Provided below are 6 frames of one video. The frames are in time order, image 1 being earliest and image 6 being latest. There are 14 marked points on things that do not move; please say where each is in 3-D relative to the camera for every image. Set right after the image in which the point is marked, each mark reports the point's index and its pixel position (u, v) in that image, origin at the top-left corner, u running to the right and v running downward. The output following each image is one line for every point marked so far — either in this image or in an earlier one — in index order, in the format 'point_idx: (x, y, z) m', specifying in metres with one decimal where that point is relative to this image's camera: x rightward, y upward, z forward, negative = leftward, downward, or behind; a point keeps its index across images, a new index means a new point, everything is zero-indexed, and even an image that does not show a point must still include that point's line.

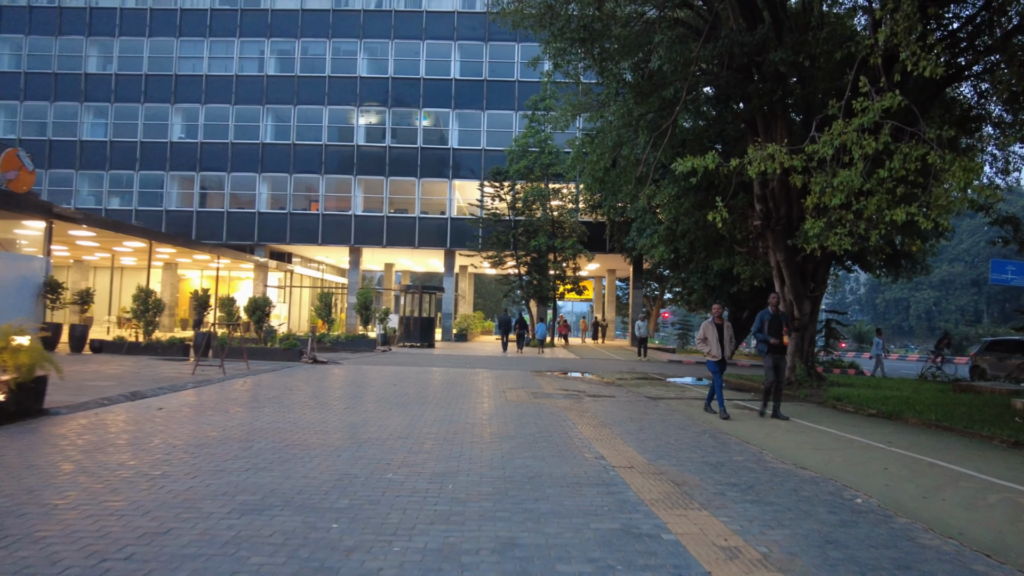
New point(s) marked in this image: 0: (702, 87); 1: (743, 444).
0: (+4.0, +4.4, +13.8) m
1: (+2.8, -1.9, +7.8) m
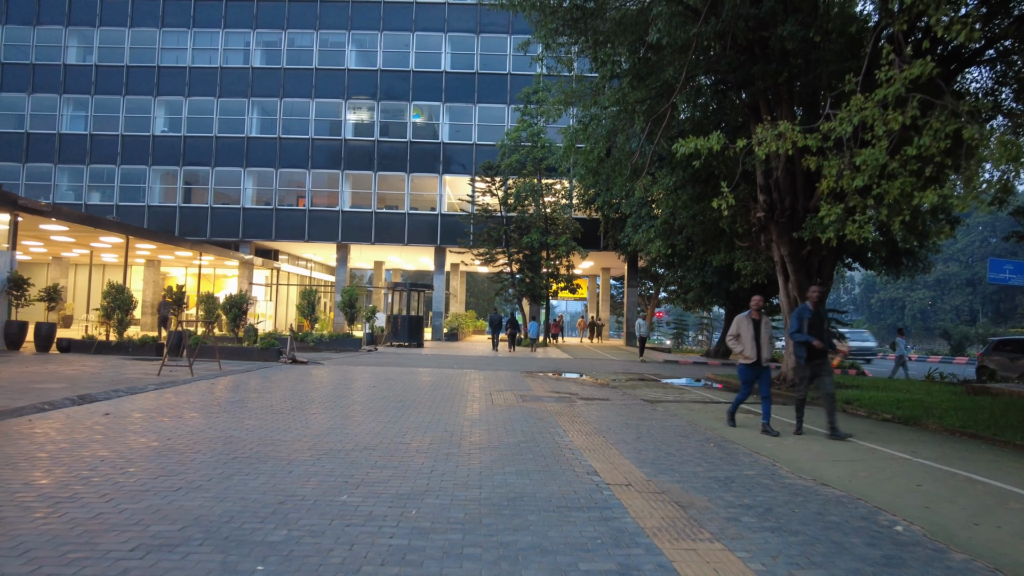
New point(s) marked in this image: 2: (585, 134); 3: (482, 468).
0: (+3.8, +4.5, +12.9) m
1: (+2.6, -1.8, +7.0) m
2: (+1.9, +3.9, +16.5) m
3: (-0.3, -1.7, +6.1) m
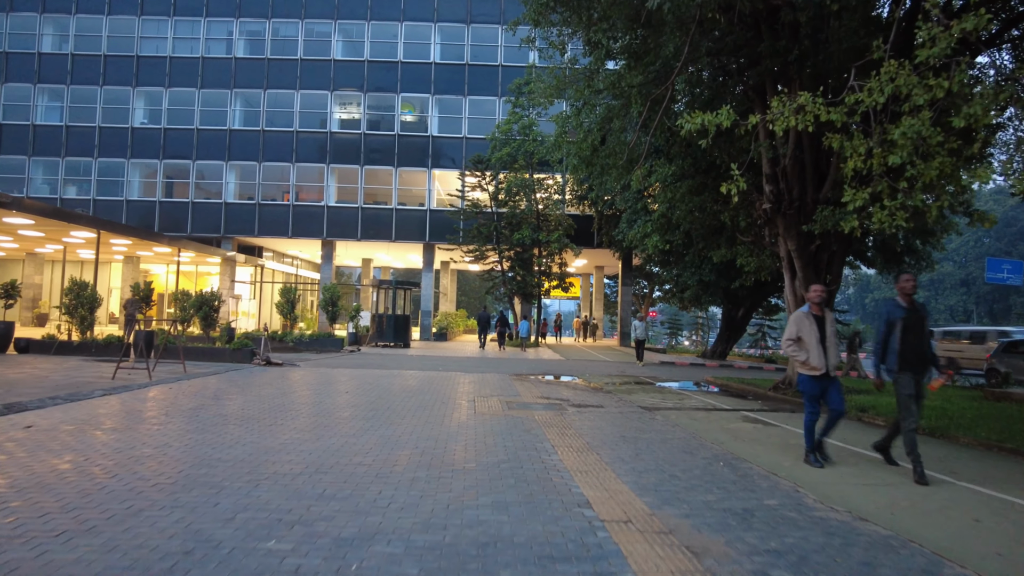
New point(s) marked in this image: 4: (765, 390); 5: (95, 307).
0: (+3.5, +4.5, +12.0) m
1: (+2.4, -1.8, +6.0) m
2: (+1.6, +3.9, +15.4) m
3: (-0.5, -1.6, +5.0) m
4: (+5.5, -2.2, +14.3) m
5: (-11.2, -0.5, +17.4) m
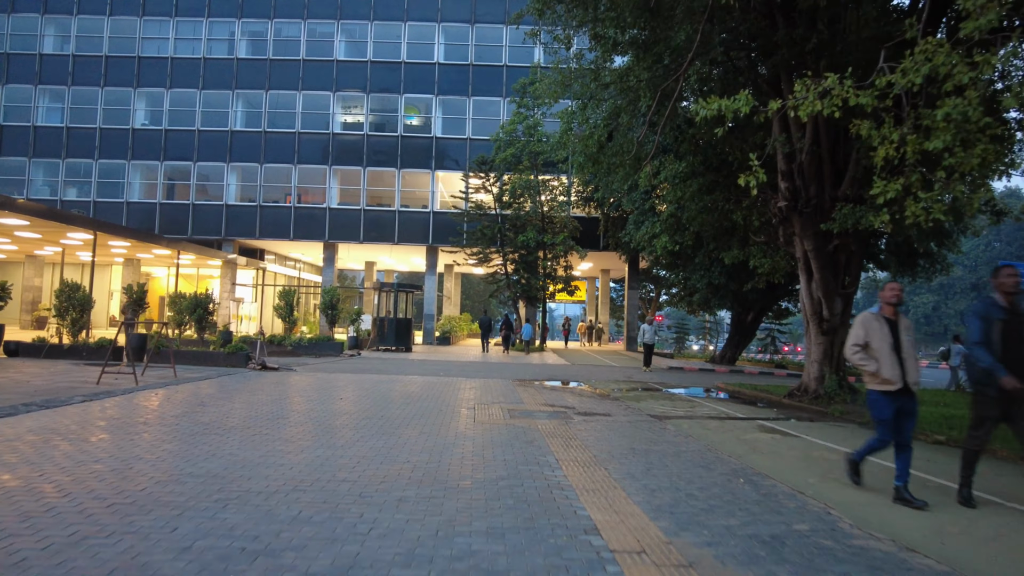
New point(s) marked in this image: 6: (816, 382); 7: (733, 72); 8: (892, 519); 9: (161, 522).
0: (+3.6, +4.5, +11.4) m
1: (+2.4, -1.8, +5.4) m
2: (+1.7, +3.9, +14.9) m
3: (-0.5, -1.6, +4.5) m
4: (+5.6, -2.3, +13.7) m
5: (-11.1, -0.6, +17.0) m
6: (+6.0, -1.8, +12.8) m
7: (+4.2, +4.1, +12.5) m
8: (+2.9, -1.7, +4.9) m
9: (-2.3, -1.5, +4.3) m
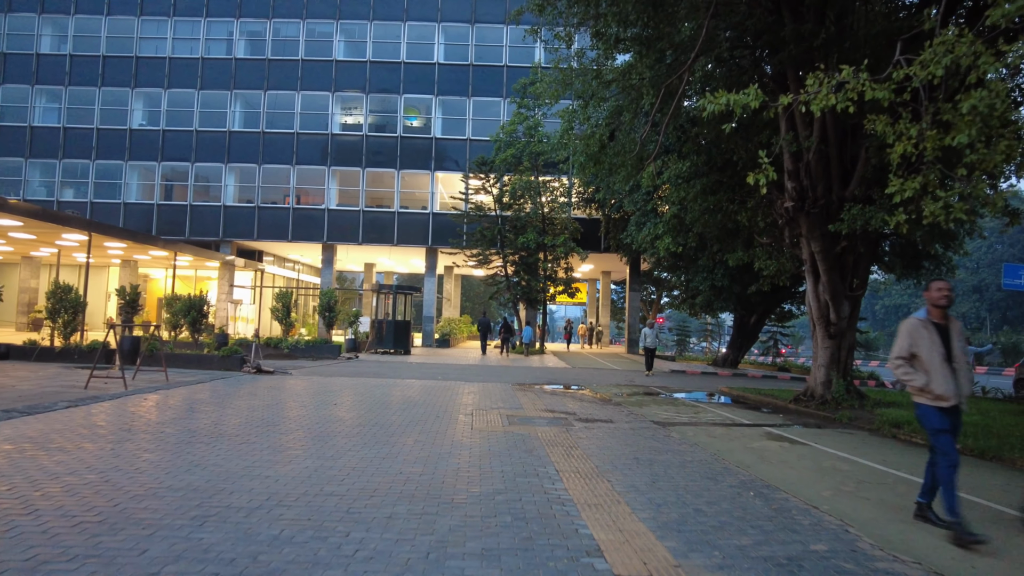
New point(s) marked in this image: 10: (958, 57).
0: (+3.6, +4.5, +11.1) m
1: (+2.4, -1.8, +5.1) m
2: (+1.7, +3.8, +14.6) m
3: (-0.5, -1.6, +4.2) m
4: (+5.6, -2.3, +13.4) m
5: (-11.1, -0.6, +16.7) m
6: (+6.0, -1.9, +12.5) m
7: (+4.2, +4.1, +12.2) m
8: (+2.8, -1.8, +4.6) m
9: (-2.3, -1.6, +4.0) m
10: (+3.8, +2.0, +5.6) m
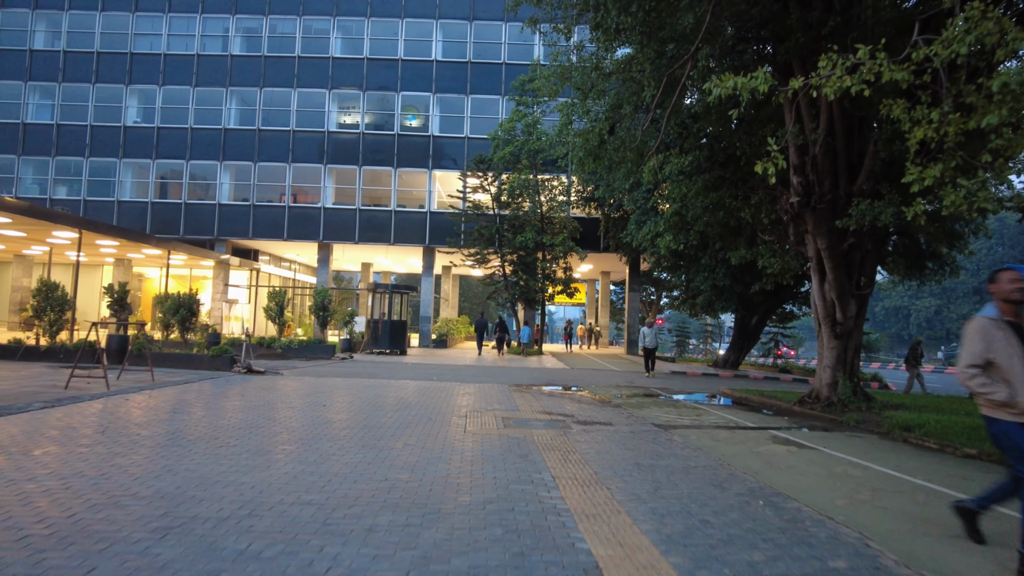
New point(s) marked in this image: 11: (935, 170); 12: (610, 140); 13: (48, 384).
0: (+3.5, +4.5, +10.7) m
1: (+2.3, -1.7, +4.7) m
2: (+1.6, +3.9, +14.2) m
3: (-0.5, -1.6, +3.8) m
4: (+5.5, -2.3, +13.0) m
5: (-11.2, -0.6, +16.3) m
6: (+5.9, -1.9, +12.1) m
7: (+4.2, +4.1, +11.8) m
8: (+2.8, -1.7, +4.2) m
9: (-2.4, -1.5, +3.6) m
10: (+3.7, +2.0, +5.2) m
11: (+3.8, +1.0, +5.8) m
12: (+2.0, +3.1, +13.5) m
13: (-8.2, -1.7, +11.5) m
